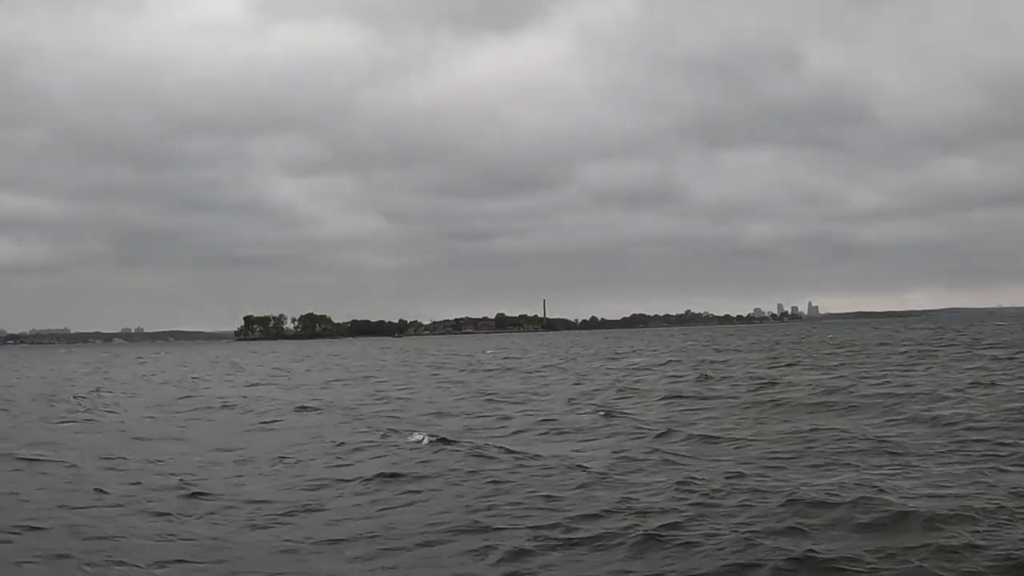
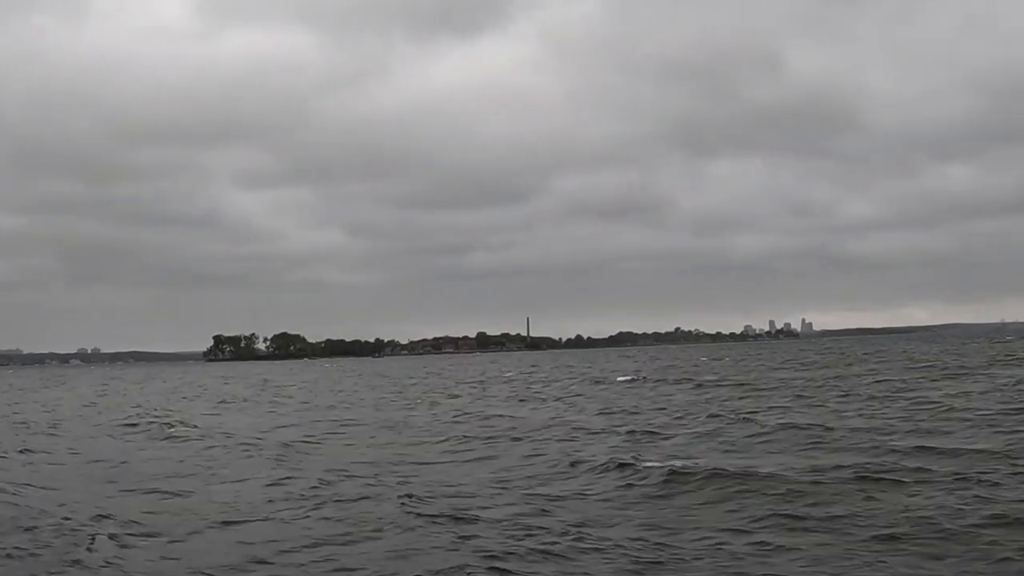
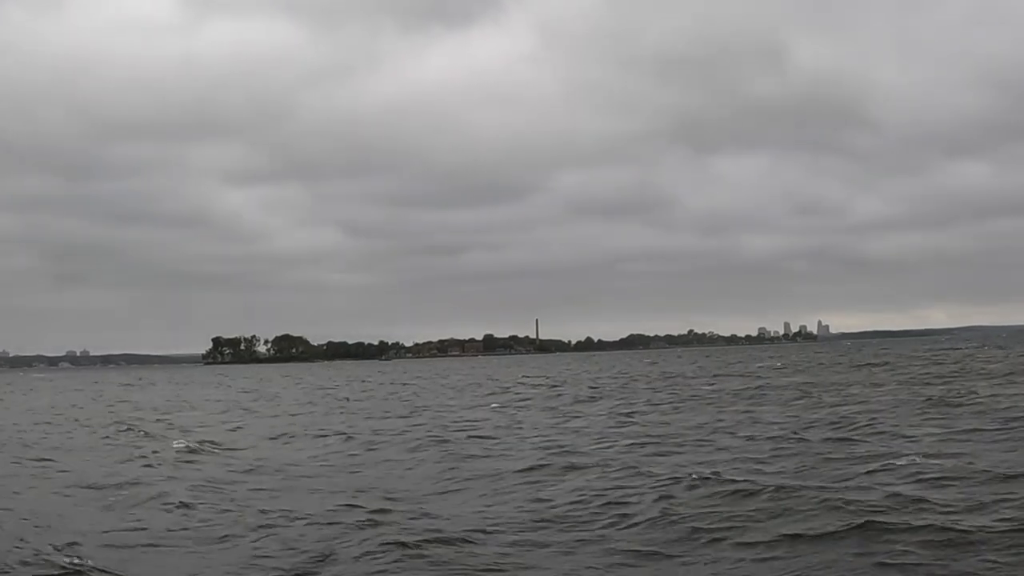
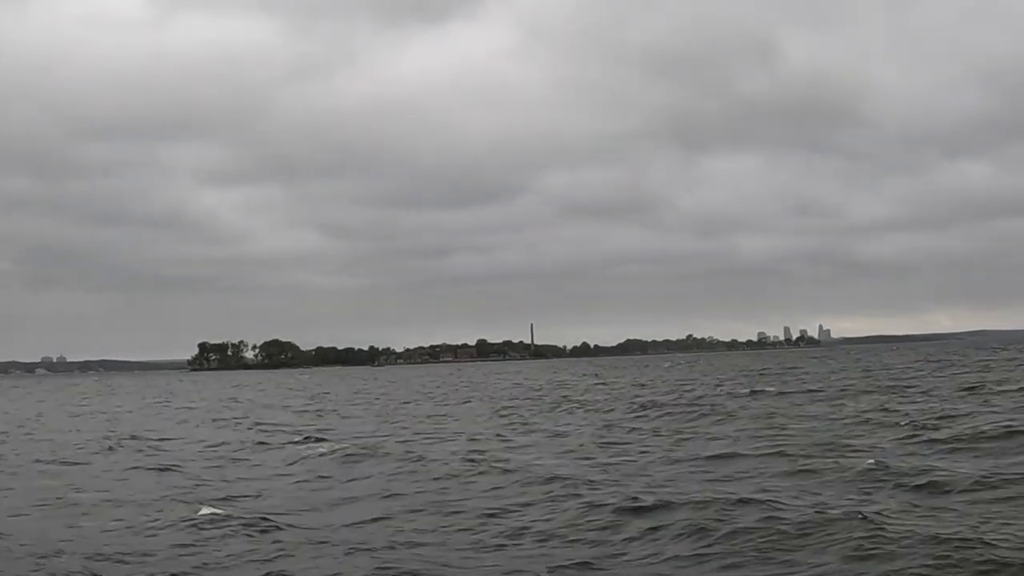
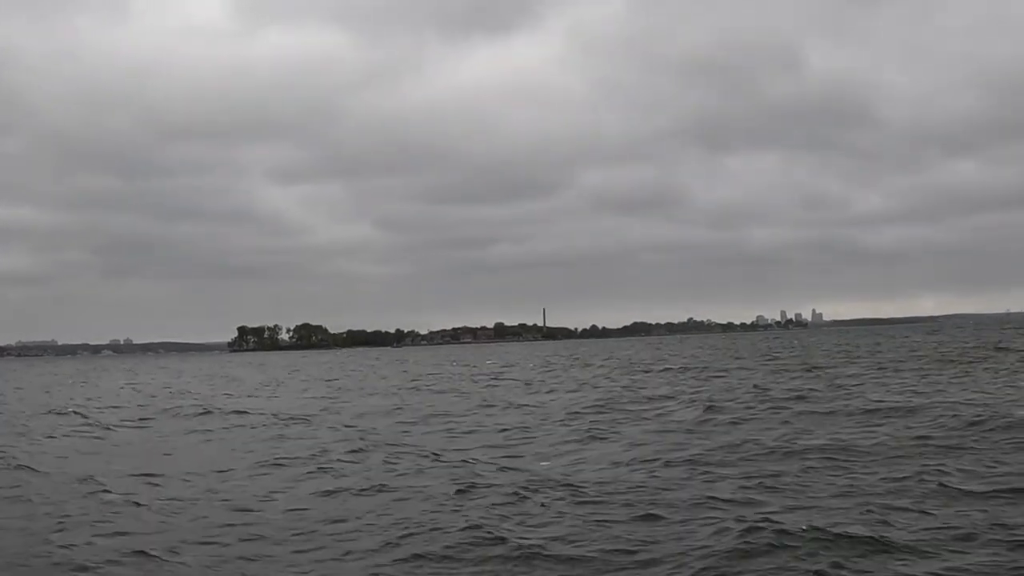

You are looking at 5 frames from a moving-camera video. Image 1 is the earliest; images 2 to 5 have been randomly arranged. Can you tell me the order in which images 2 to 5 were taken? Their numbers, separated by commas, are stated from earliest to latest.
5, 2, 3, 4
